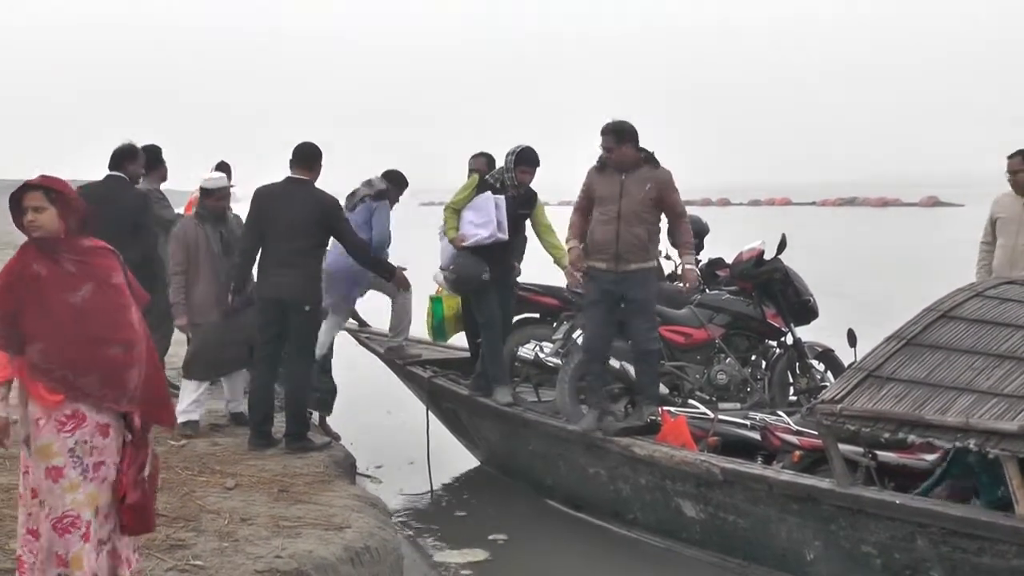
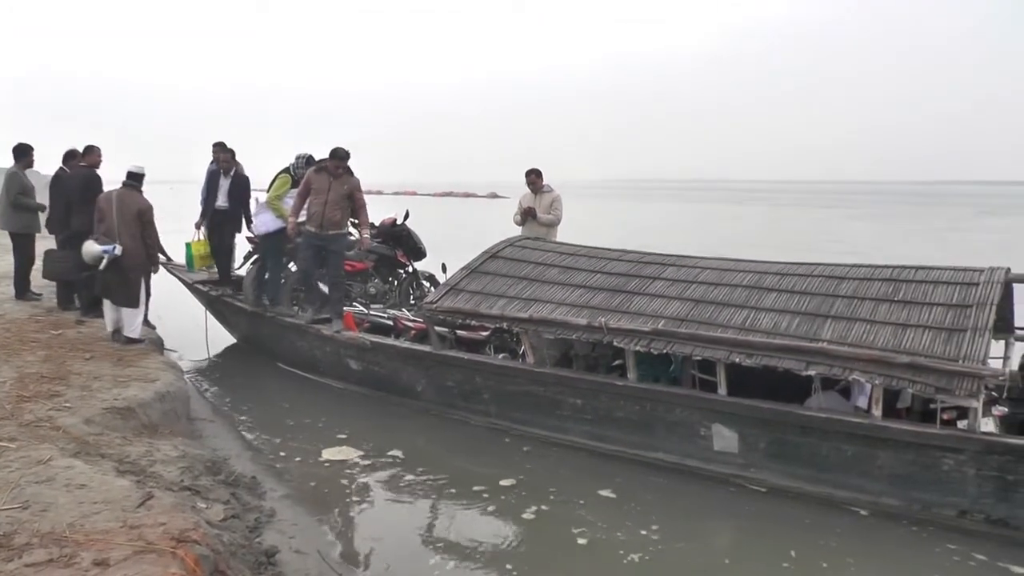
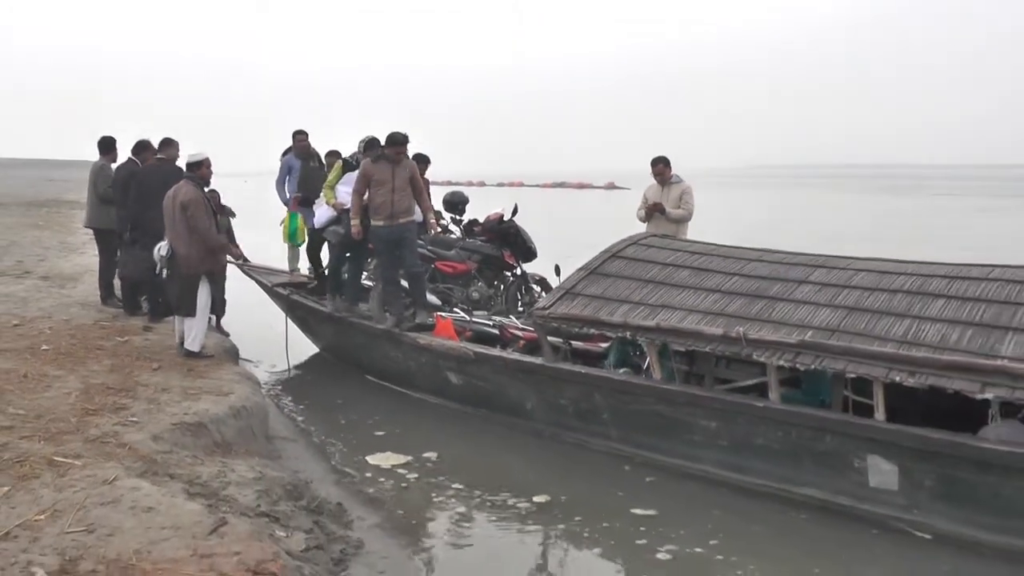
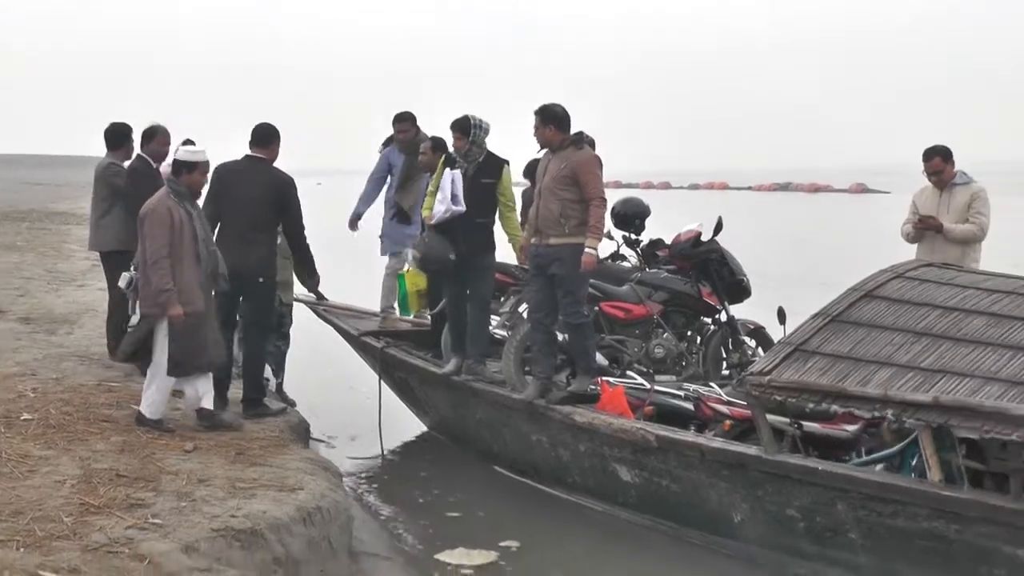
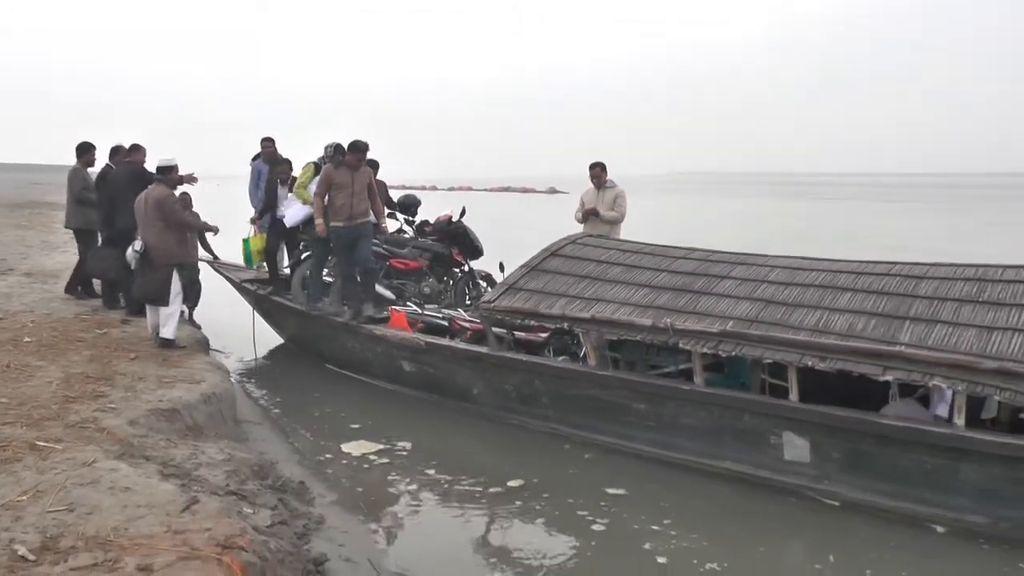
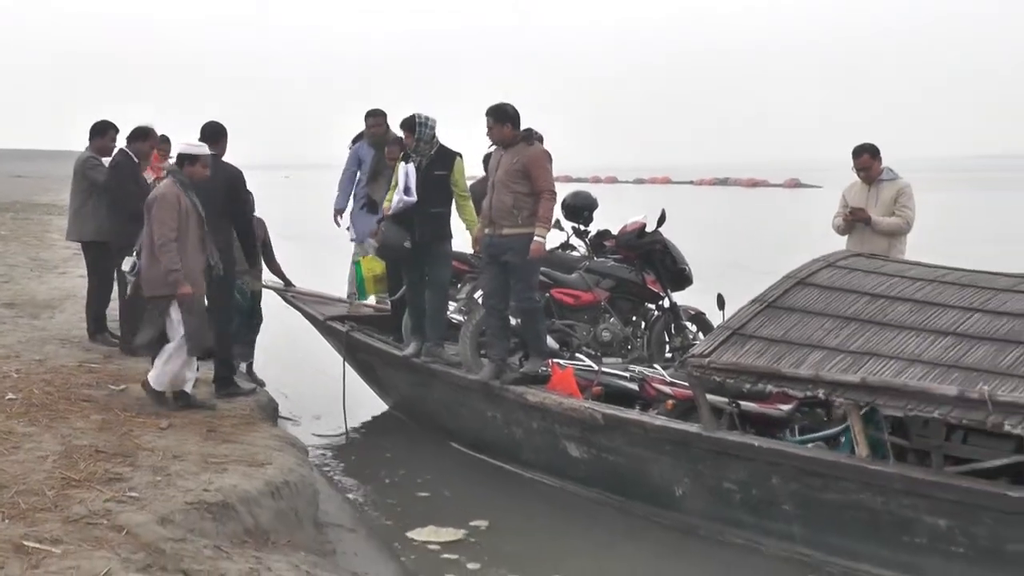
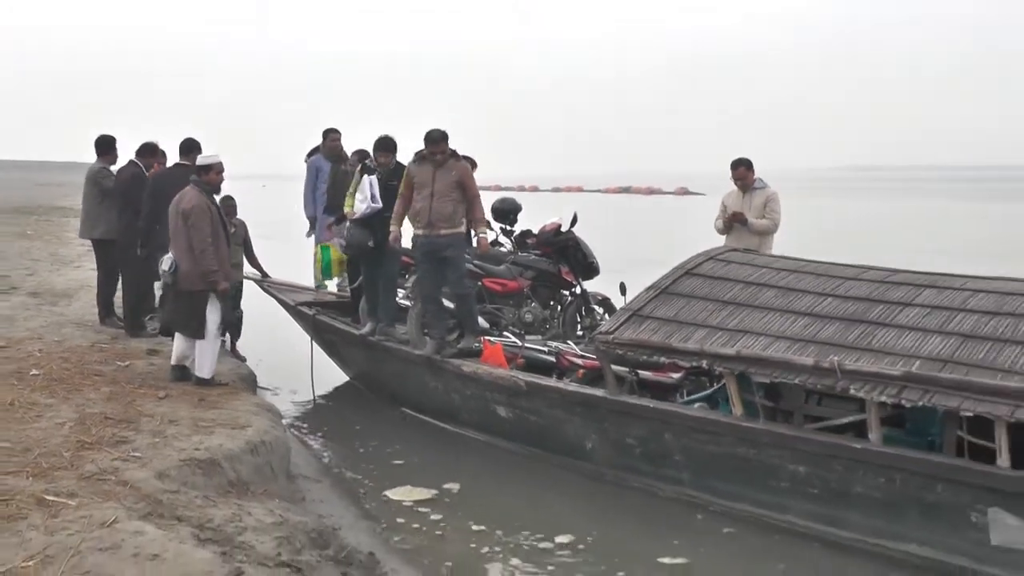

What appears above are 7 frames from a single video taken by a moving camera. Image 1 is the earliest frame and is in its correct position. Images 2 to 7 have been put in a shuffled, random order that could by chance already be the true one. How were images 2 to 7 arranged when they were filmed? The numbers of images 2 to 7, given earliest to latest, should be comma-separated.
4, 6, 7, 3, 5, 2
